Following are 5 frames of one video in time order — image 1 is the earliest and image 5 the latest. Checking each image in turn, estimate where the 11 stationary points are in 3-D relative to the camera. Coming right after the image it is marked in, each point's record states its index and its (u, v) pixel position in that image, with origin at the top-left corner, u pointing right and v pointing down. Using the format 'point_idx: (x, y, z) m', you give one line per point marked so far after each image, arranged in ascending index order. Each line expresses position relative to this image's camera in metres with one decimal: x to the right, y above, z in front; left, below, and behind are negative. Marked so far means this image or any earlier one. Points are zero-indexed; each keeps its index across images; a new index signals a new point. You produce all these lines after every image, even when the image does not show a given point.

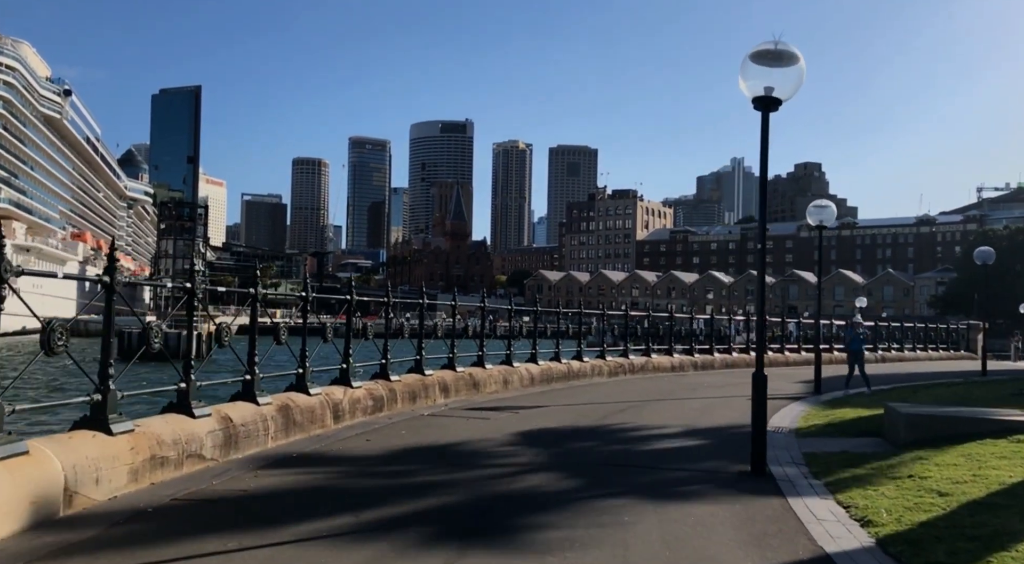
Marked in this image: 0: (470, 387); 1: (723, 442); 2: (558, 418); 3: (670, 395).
0: (-0.7, -1.7, +15.9) m
1: (+2.5, -1.9, +11.2) m
2: (+0.6, -1.8, +13.1) m
3: (+2.9, -2.1, +18.2) m
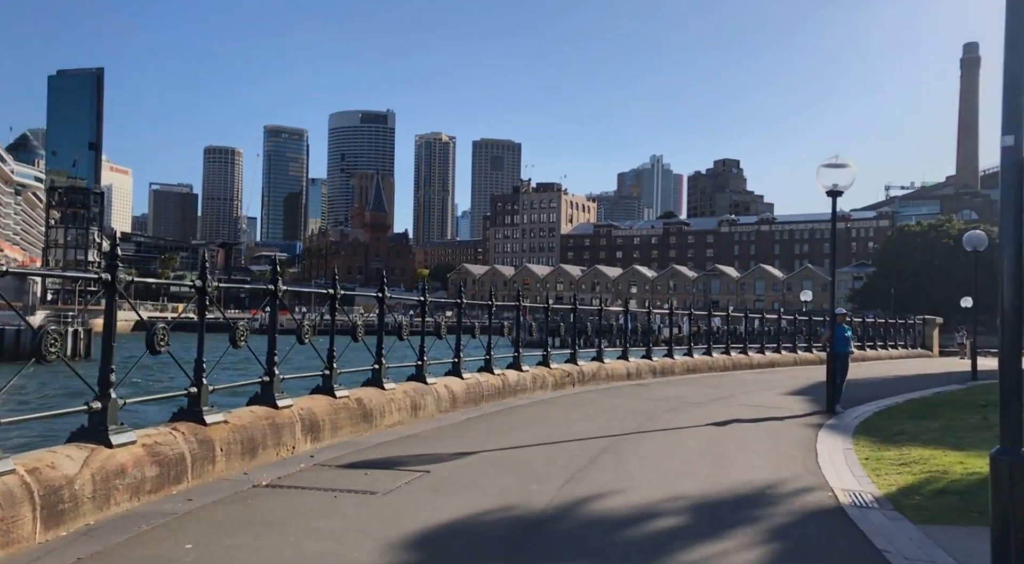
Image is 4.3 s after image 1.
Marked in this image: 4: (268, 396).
0: (-1.6, -1.5, +10.4) m
1: (+1.9, -1.6, +5.9) m
2: (-0.1, -1.6, +7.8) m
3: (+1.8, -1.8, +13.0) m
4: (-2.2, -1.0, +8.8) m
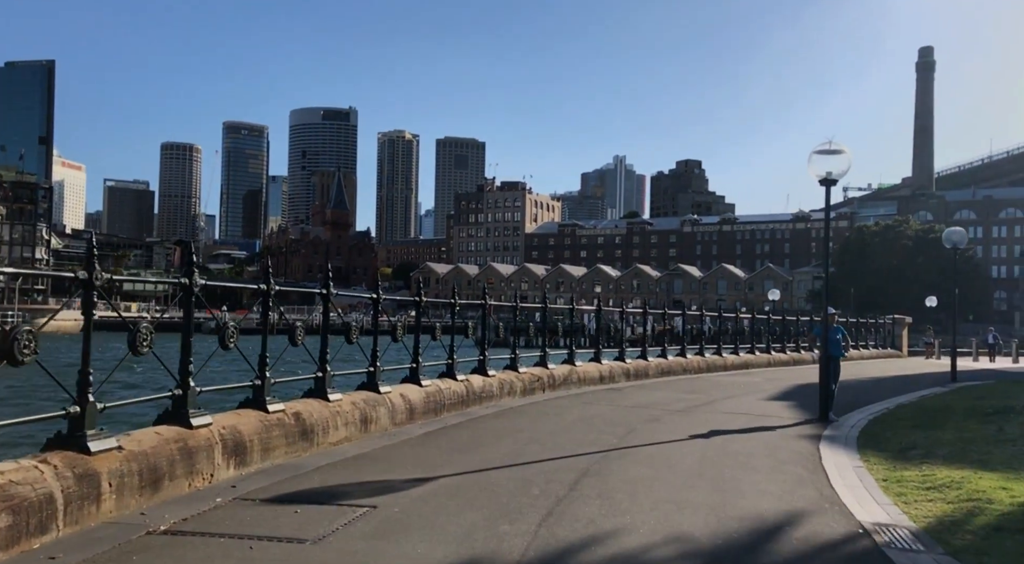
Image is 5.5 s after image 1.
0: (-1.9, -1.4, +8.8) m
1: (+1.7, -1.6, +4.5) m
2: (-0.4, -1.5, +6.2) m
3: (+1.4, -1.8, +11.6) m
4: (-2.5, -1.0, +7.3) m
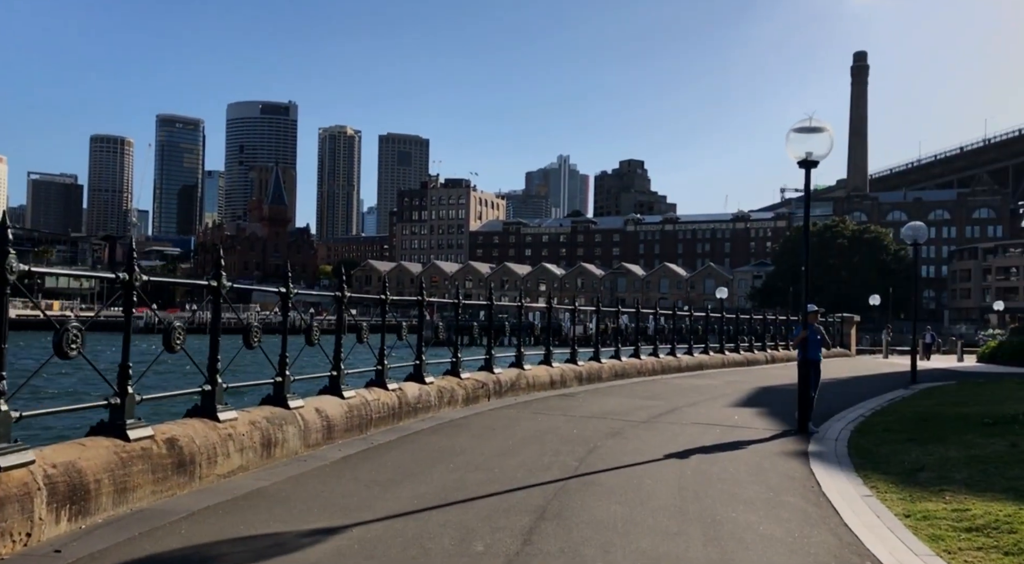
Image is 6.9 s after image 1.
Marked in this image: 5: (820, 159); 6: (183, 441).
0: (-2.4, -1.3, +6.8) m
1: (+1.5, -1.5, +2.7) m
2: (-0.7, -1.5, +4.3) m
3: (+0.8, -1.7, +9.7) m
4: (-2.8, -0.9, +5.2) m
5: (+4.2, +1.7, +13.2) m
6: (-2.4, -1.2, +7.1) m
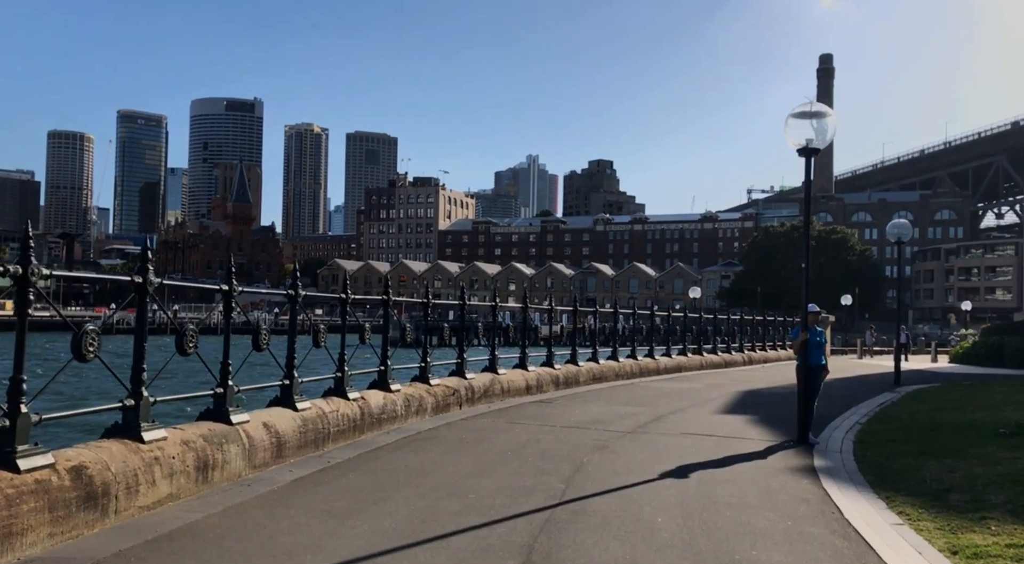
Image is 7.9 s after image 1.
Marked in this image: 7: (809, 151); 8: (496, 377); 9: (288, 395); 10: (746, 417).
0: (-2.5, -1.3, +5.6) m
1: (+1.5, -1.5, +1.6) m
2: (-0.7, -1.4, +3.1) m
3: (+0.6, -1.7, +8.6) m
4: (-2.9, -0.9, +4.0) m
5: (+3.8, +1.7, +12.2) m
6: (-2.5, -1.1, +5.9) m
7: (+3.7, +1.6, +12.2) m
8: (-0.3, -1.5, +15.6) m
9: (-2.1, -1.0, +9.3) m
10: (+3.6, -2.1, +15.0) m
